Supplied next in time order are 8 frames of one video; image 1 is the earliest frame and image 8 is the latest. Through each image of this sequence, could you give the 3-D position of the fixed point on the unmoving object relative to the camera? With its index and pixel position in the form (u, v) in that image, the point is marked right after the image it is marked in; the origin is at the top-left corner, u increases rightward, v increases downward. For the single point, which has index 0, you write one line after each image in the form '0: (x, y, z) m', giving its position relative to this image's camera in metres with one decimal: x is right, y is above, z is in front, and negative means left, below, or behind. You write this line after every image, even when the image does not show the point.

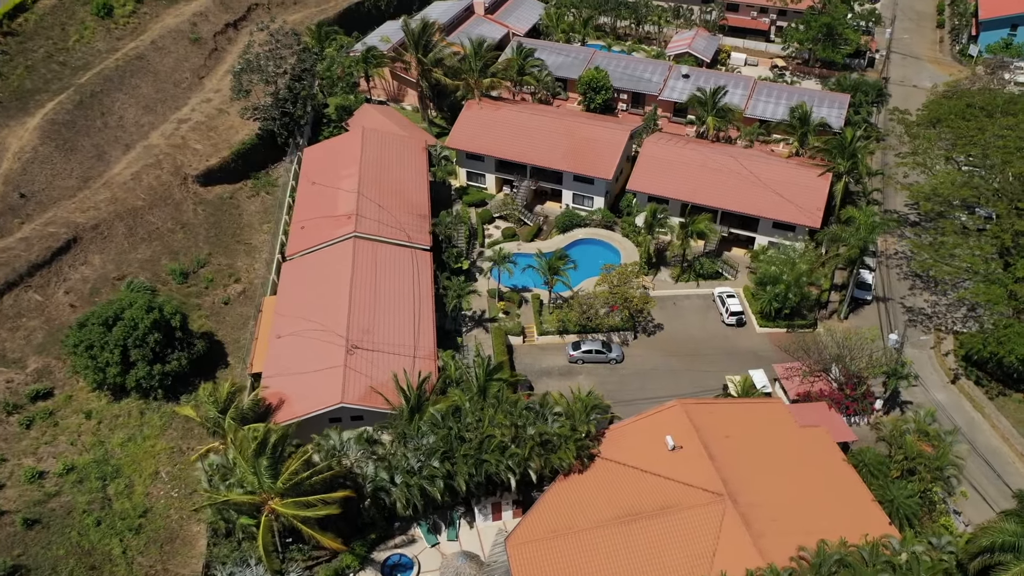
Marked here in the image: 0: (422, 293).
0: (-2.1, -0.1, +19.1) m
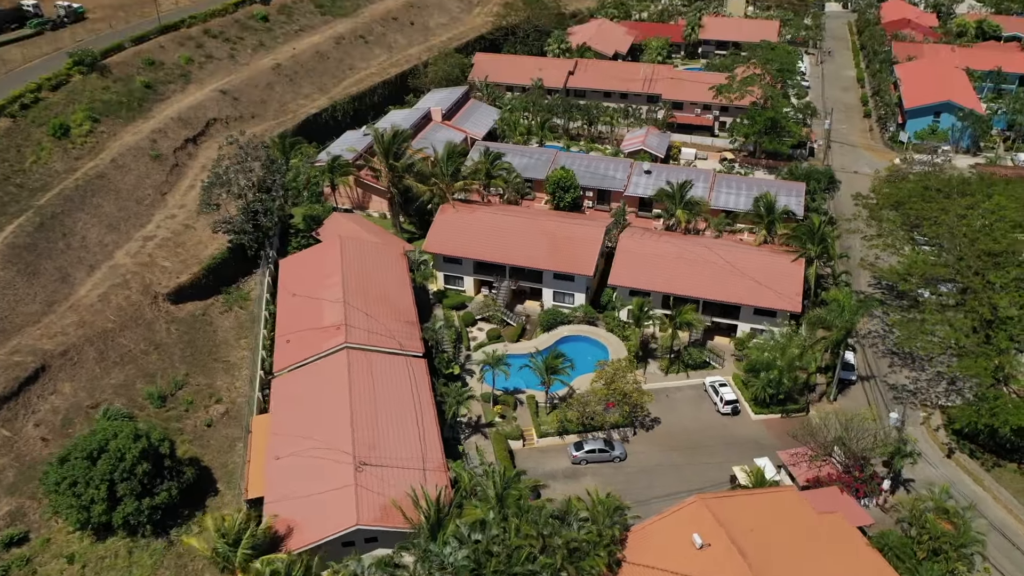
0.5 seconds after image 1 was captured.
0: (-2.0, -2.5, +18.6) m
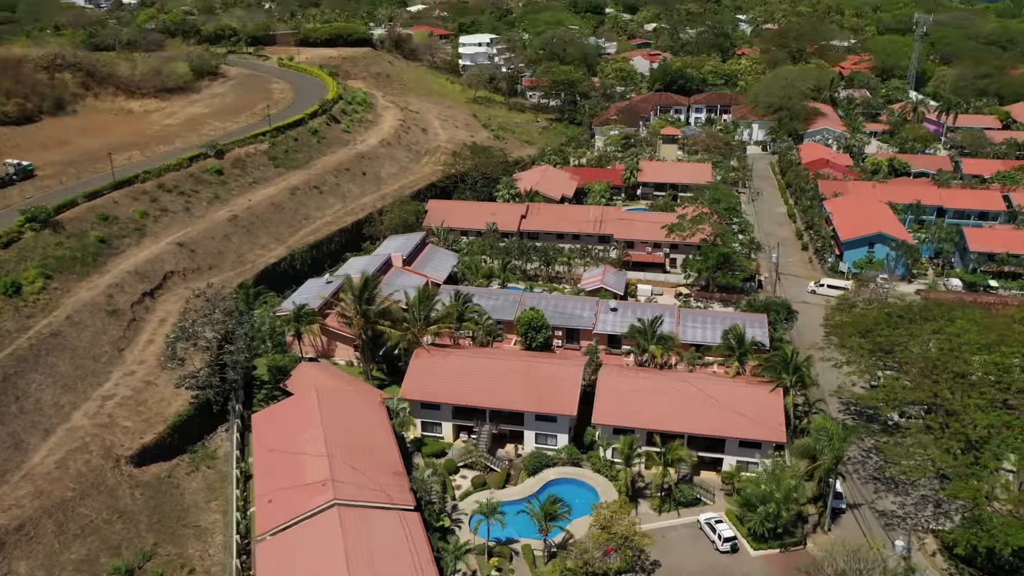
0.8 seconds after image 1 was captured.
0: (-1.9, -5.7, +17.5) m
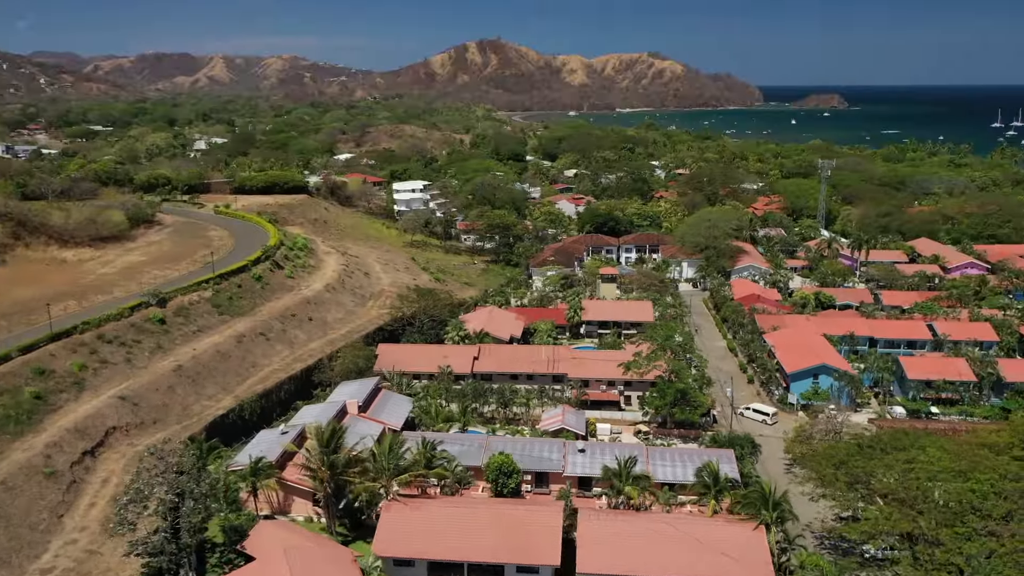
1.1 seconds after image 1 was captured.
0: (-1.8, -8.6, +15.9) m
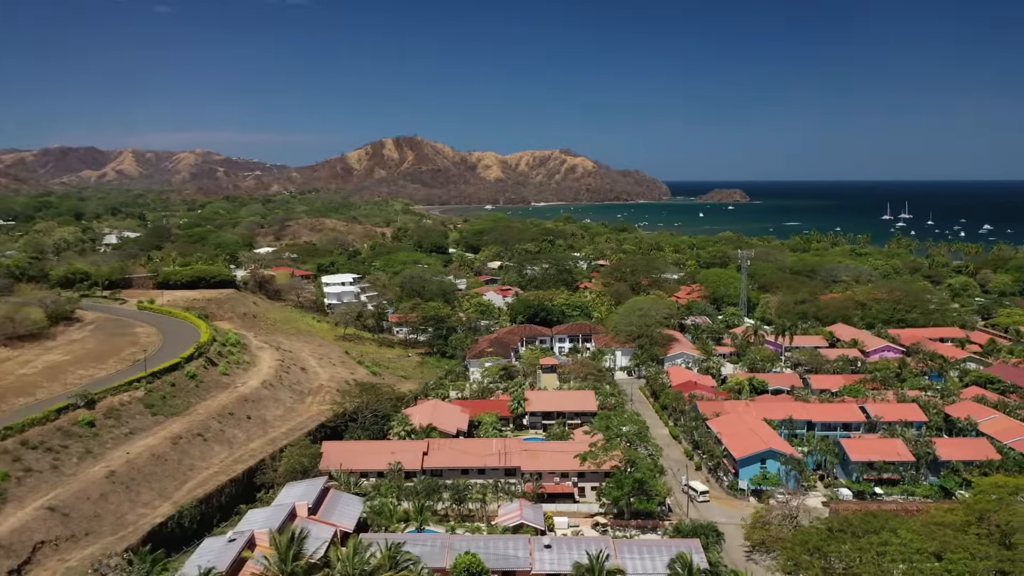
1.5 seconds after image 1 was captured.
0: (-1.6, -10.3, +14.5) m
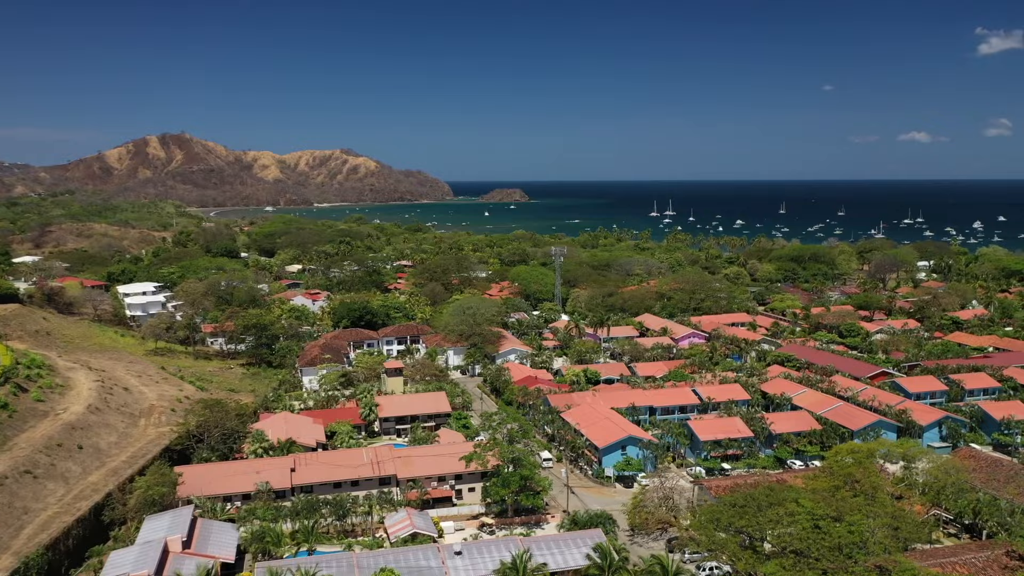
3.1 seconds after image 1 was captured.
0: (-0.9, -10.3, +13.6) m
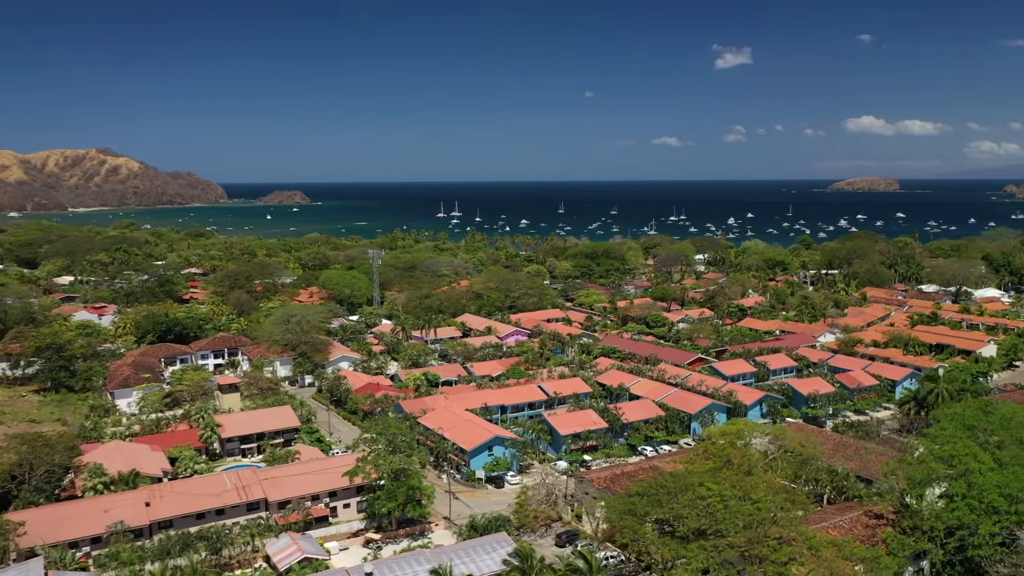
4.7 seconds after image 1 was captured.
0: (+0.1, -10.4, +12.8) m
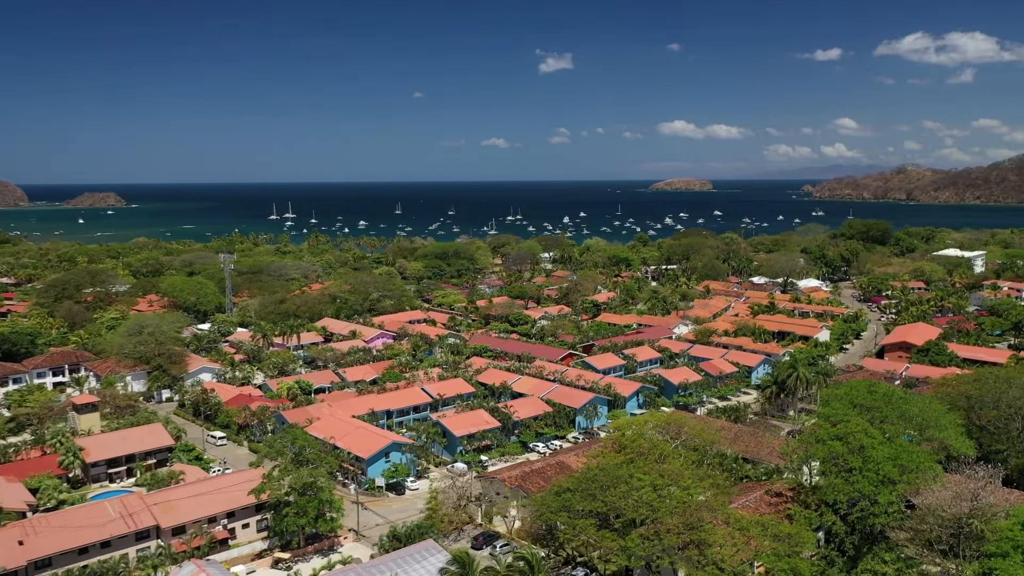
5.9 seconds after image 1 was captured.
0: (+0.9, -10.3, +12.5) m
